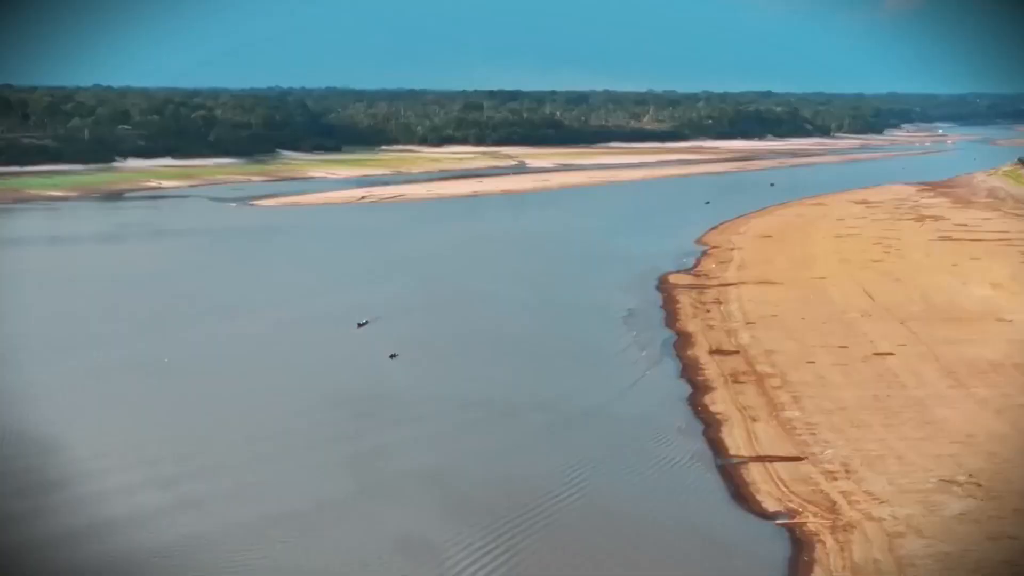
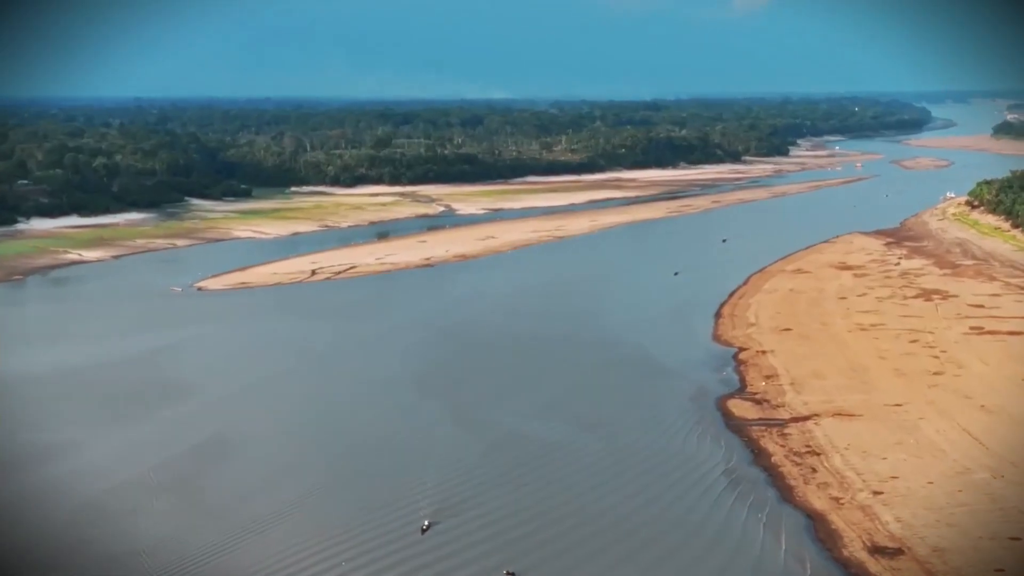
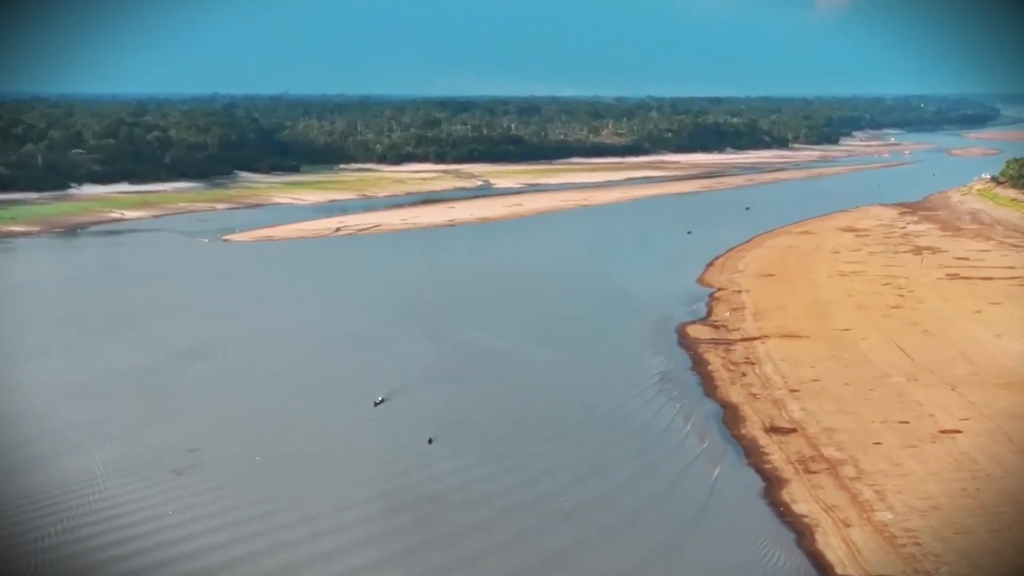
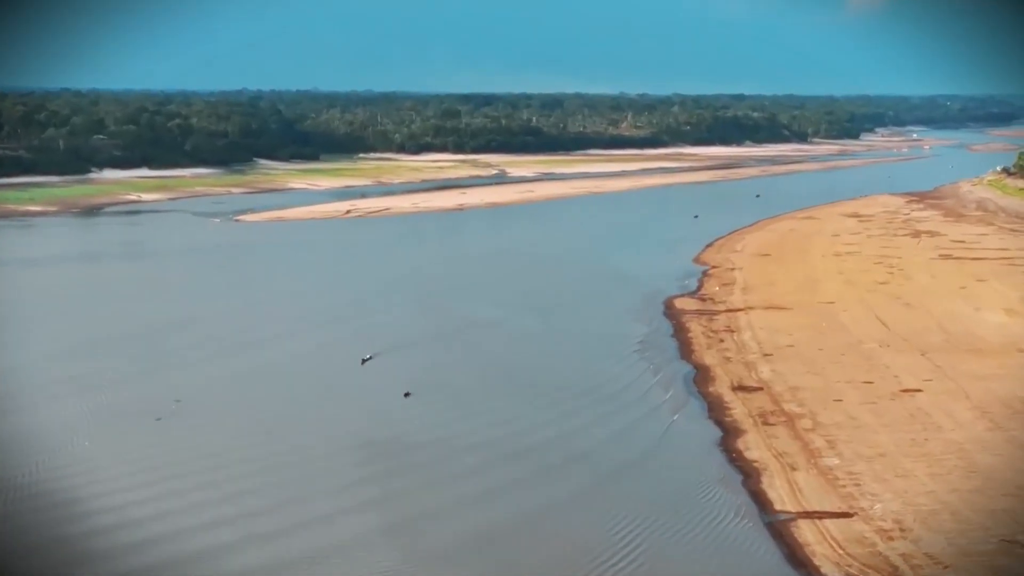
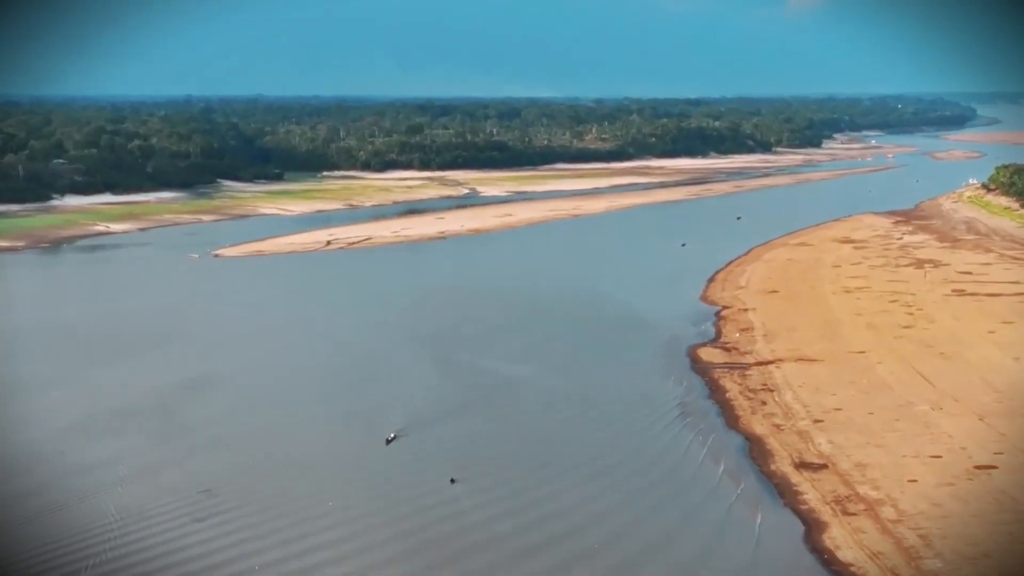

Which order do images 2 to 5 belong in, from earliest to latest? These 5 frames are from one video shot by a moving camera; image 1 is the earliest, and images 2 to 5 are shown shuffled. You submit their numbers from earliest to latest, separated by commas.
4, 3, 5, 2
